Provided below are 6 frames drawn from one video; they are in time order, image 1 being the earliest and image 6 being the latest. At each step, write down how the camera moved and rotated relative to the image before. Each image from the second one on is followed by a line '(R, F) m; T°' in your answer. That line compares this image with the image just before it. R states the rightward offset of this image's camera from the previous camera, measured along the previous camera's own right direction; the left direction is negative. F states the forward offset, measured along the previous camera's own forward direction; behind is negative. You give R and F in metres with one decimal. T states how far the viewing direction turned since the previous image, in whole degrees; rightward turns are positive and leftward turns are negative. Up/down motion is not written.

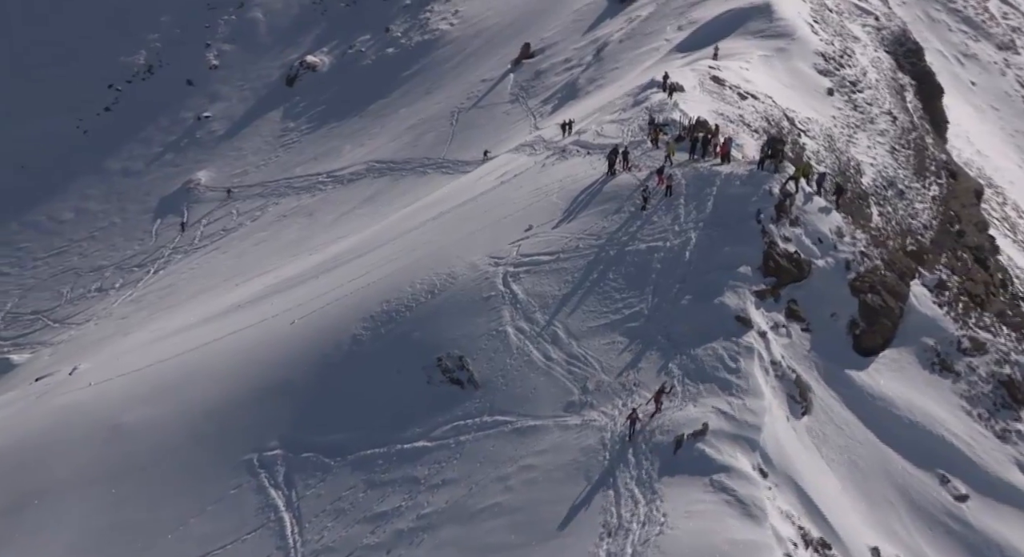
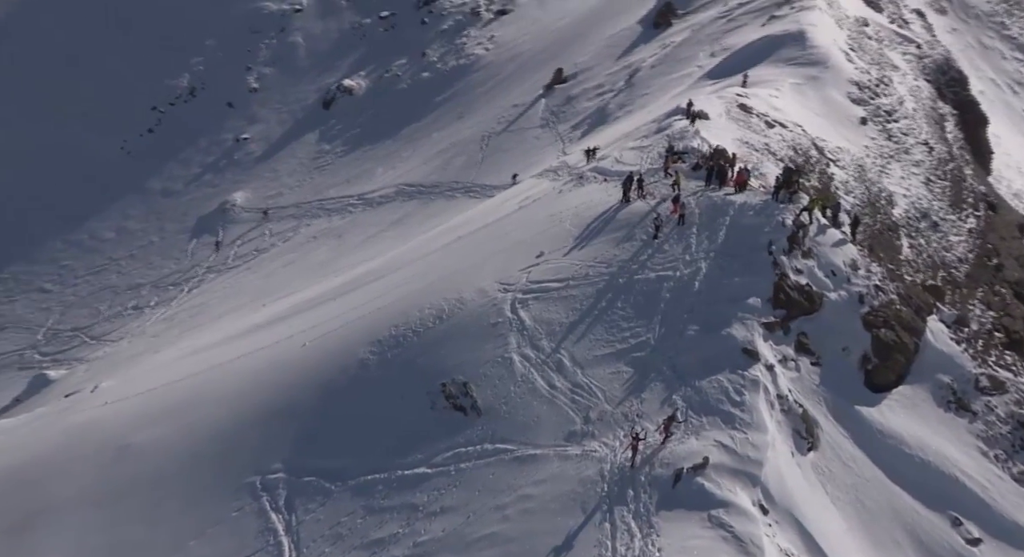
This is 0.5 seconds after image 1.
(+0.4, +0.1) m; -2°
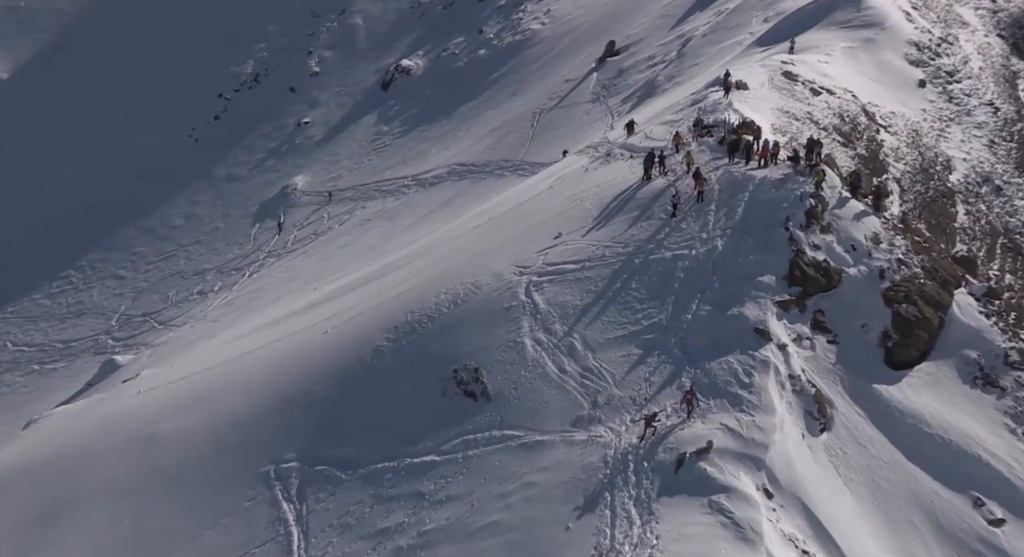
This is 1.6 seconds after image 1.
(+0.9, +0.2) m; -3°
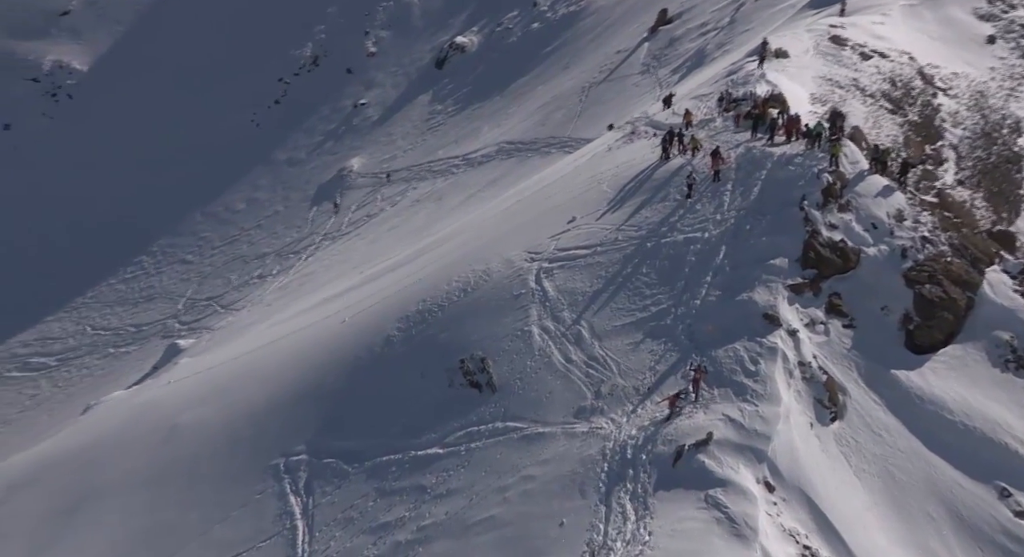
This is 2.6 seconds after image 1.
(+0.9, +0.4) m; -3°
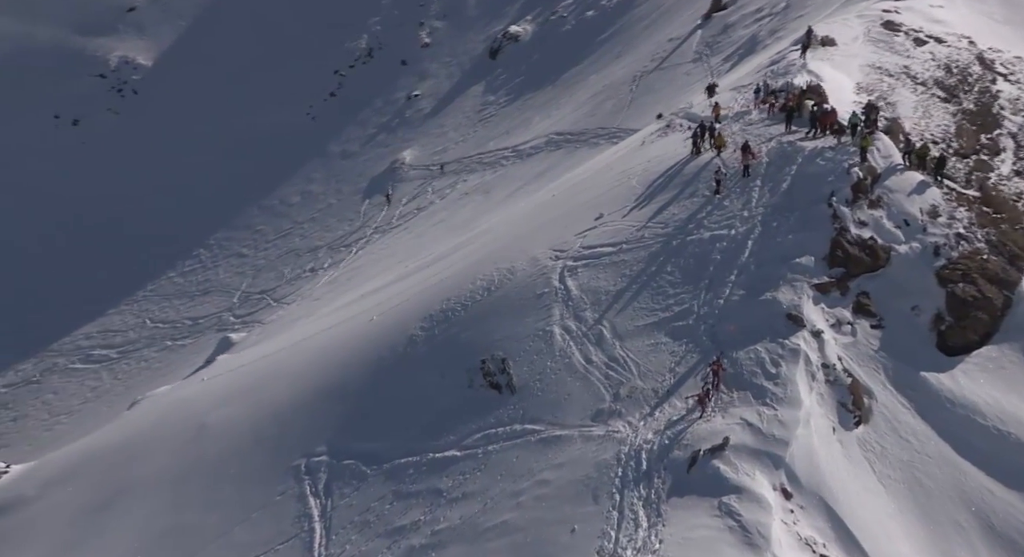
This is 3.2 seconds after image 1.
(+0.5, +0.2) m; -3°
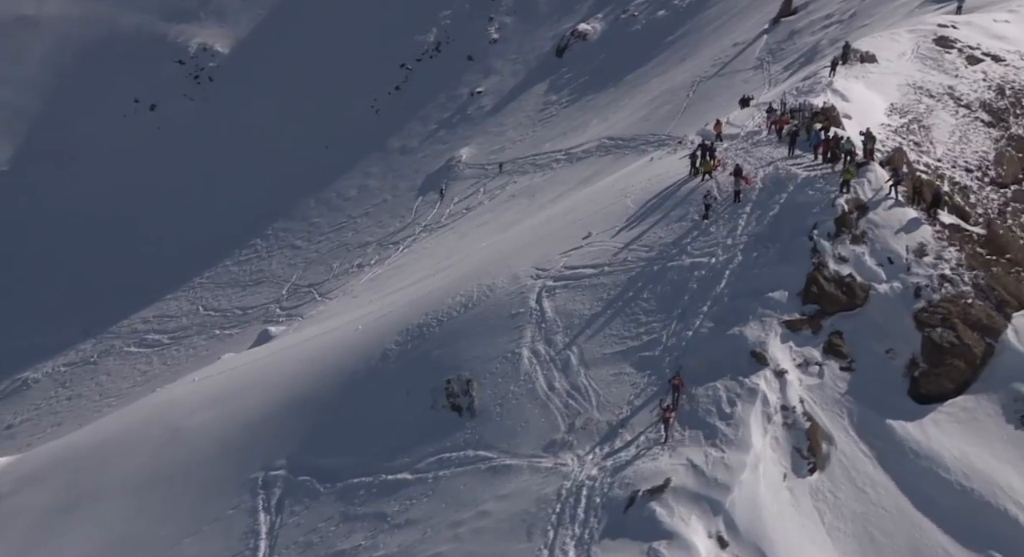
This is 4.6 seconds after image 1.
(+1.4, +0.4) m; -2°
